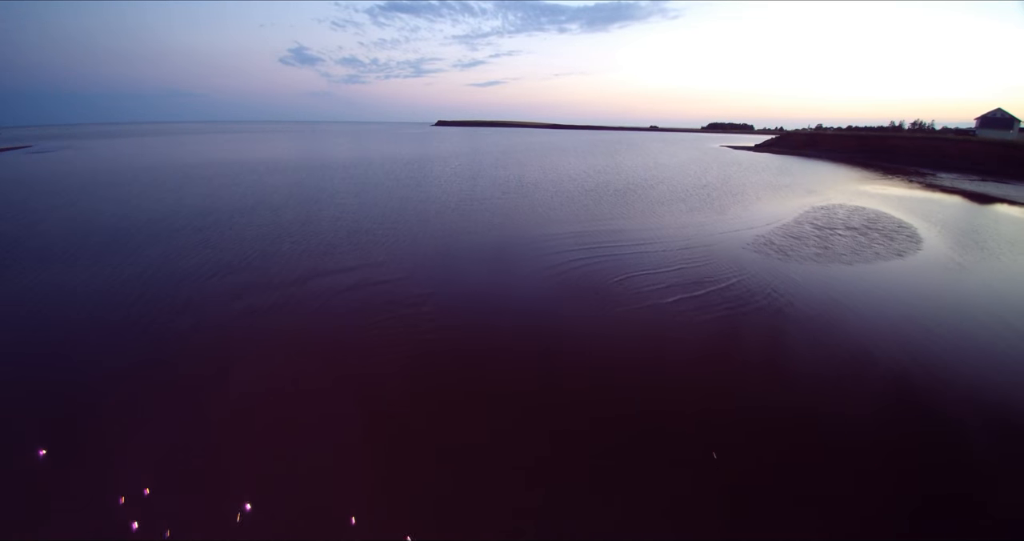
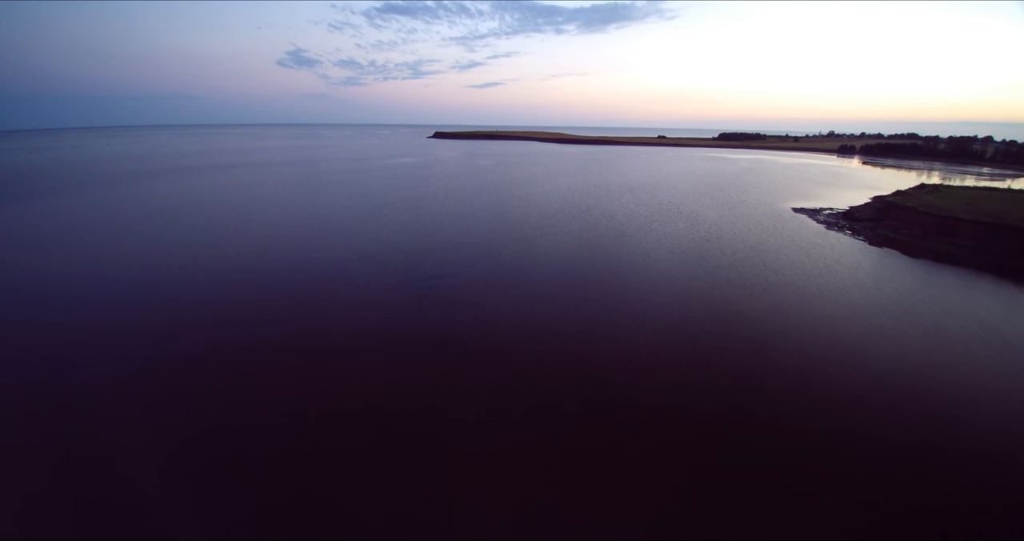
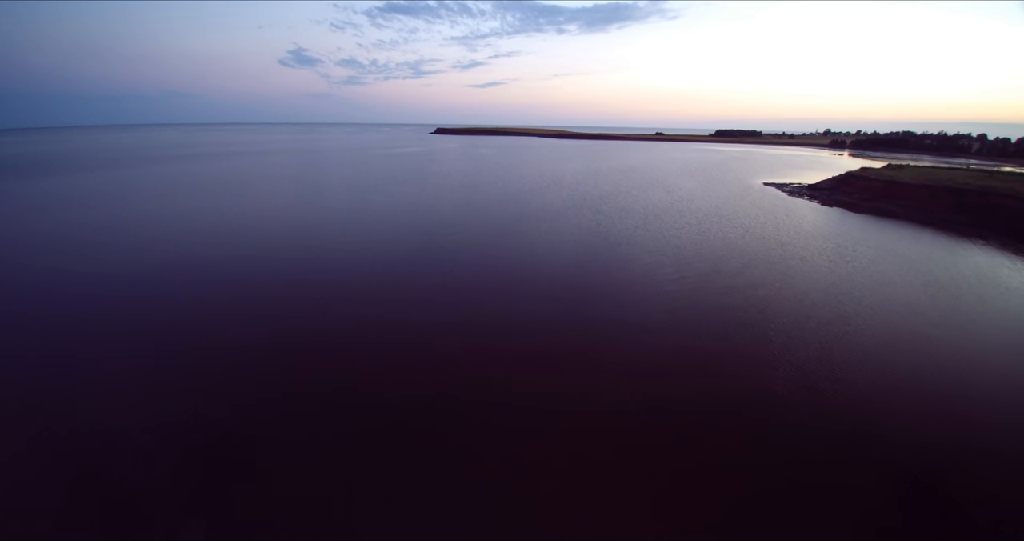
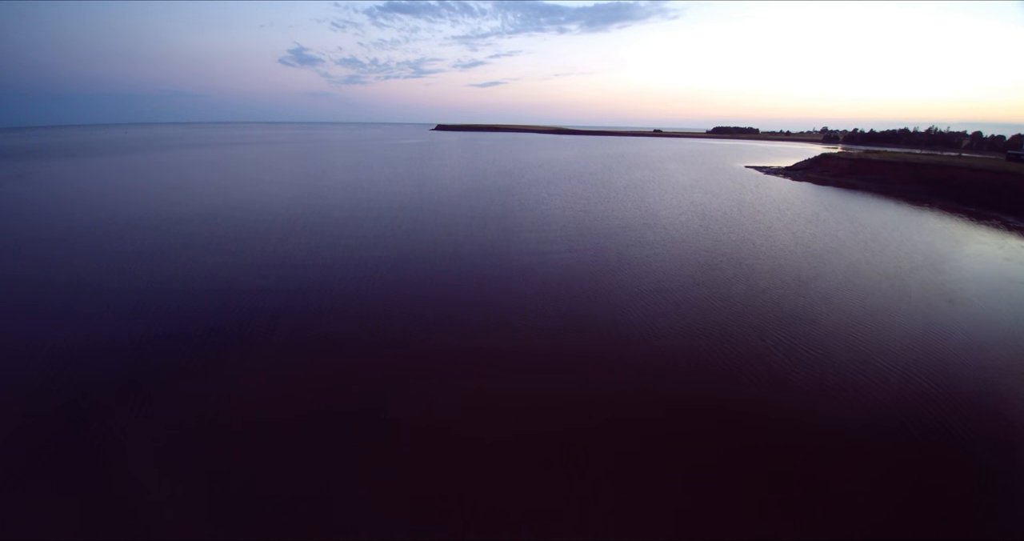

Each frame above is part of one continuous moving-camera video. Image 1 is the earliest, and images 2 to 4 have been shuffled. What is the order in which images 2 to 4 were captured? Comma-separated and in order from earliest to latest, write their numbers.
4, 3, 2
